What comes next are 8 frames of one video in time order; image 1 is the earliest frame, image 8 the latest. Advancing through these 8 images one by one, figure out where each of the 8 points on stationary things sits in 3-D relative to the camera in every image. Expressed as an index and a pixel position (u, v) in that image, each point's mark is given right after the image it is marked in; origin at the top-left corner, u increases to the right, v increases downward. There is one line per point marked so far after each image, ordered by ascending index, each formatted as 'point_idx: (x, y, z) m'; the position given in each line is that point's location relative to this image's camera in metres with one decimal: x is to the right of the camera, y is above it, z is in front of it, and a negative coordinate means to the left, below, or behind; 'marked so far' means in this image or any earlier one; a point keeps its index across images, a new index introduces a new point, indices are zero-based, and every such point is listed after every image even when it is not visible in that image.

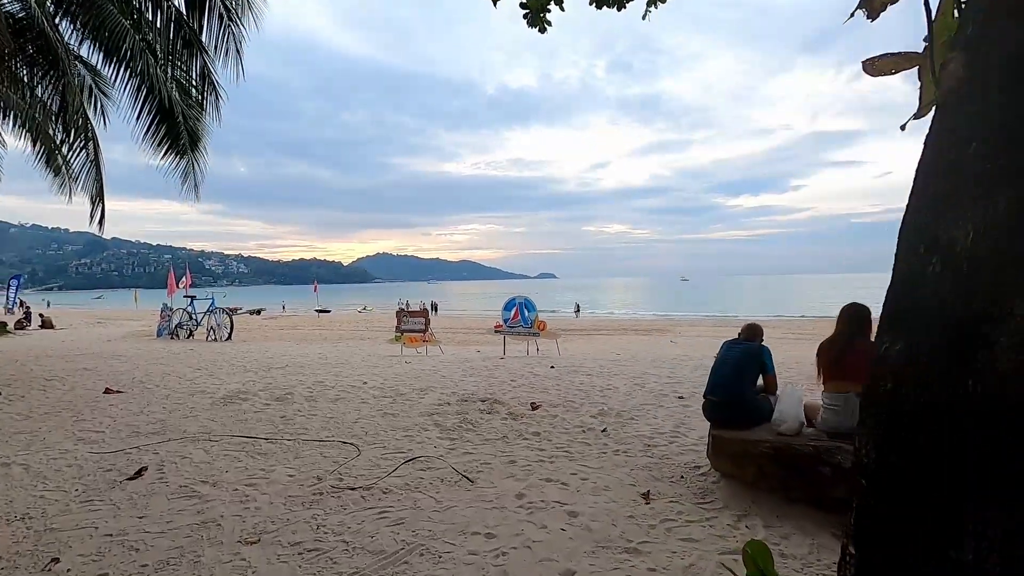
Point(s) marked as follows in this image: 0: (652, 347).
0: (+3.7, -1.6, +15.2) m
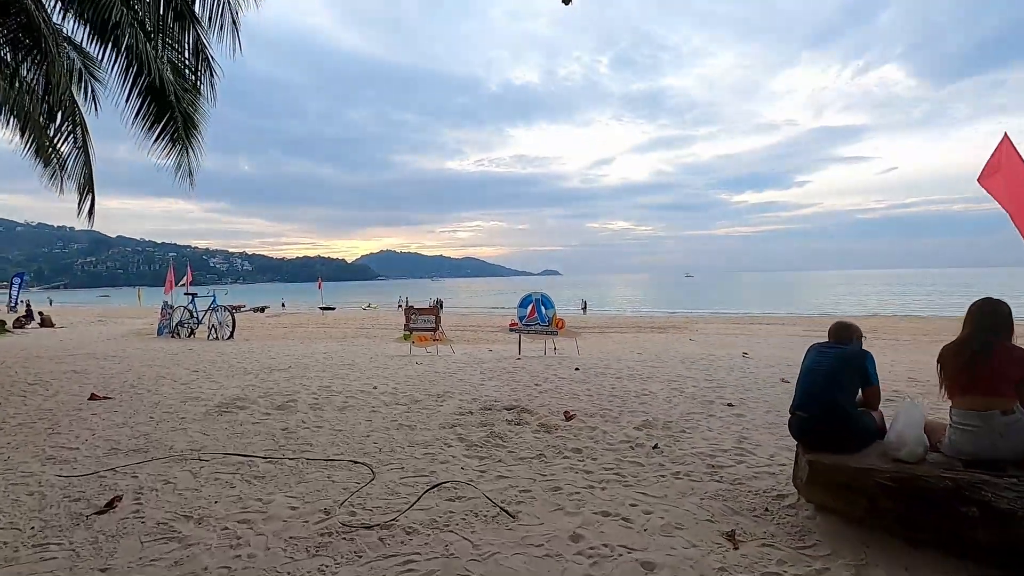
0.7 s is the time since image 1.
0: (+4.1, -1.5, +14.5) m
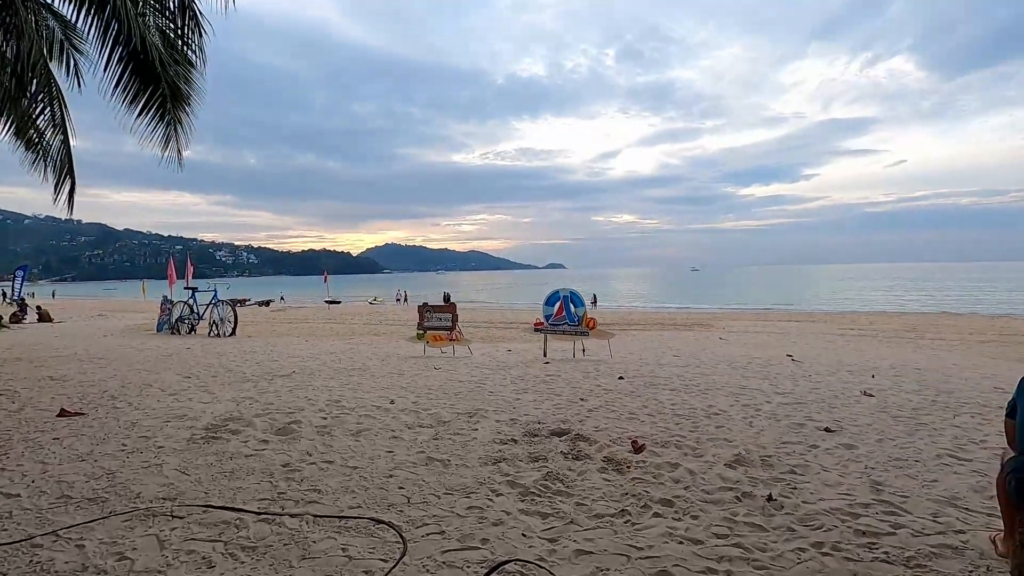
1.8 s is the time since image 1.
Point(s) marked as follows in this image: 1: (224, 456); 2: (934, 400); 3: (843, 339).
0: (+4.6, -1.4, +13.4) m
1: (-2.0, -1.2, +4.1) m
2: (+4.7, -1.3, +6.4) m
3: (+9.2, -1.4, +16.0) m
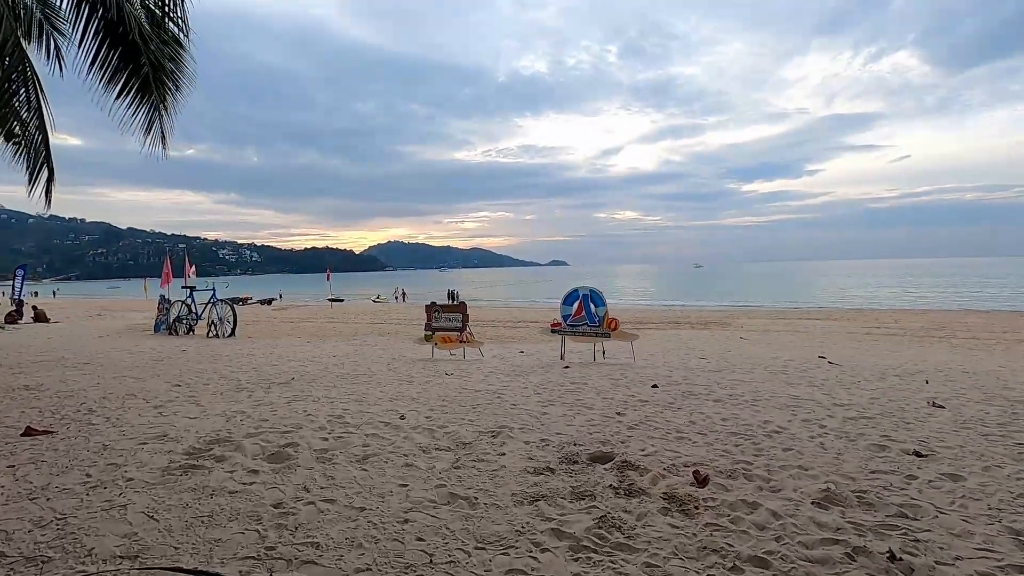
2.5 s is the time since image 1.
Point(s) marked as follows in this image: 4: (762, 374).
0: (+4.8, -1.3, +12.7) m
1: (-1.8, -1.2, +3.4) m
2: (+4.9, -1.2, +5.7) m
3: (+9.5, -1.3, +15.2) m
4: (+3.5, -1.2, +8.0) m
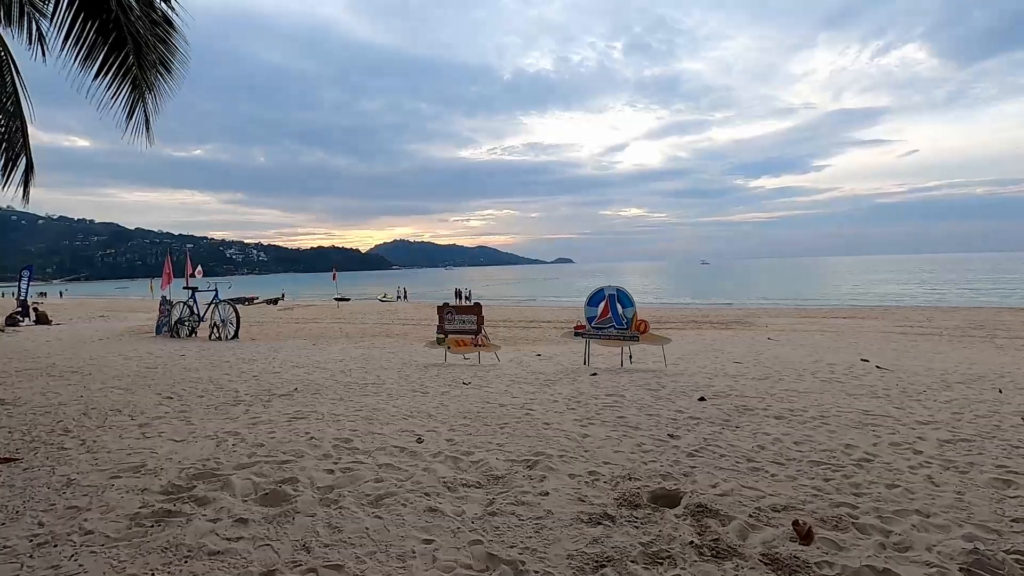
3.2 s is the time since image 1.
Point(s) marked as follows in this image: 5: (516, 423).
0: (+5.2, -1.3, +11.9) m
1: (-1.6, -1.2, +2.7) m
2: (+5.2, -1.2, +4.9) m
3: (+9.9, -1.2, +14.4) m
4: (+3.8, -1.2, +7.3) m
5: (0.0, -1.1, +4.9) m
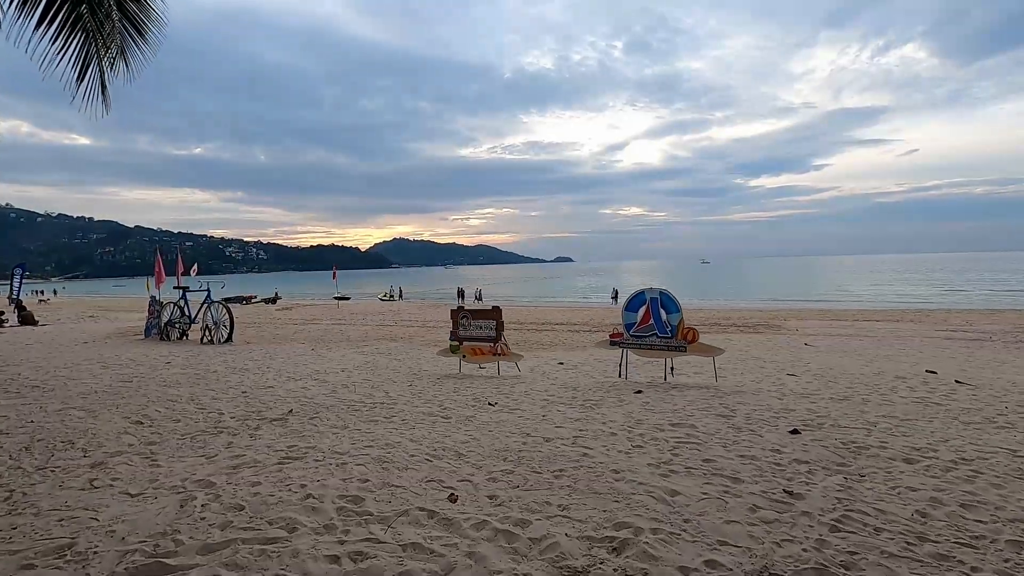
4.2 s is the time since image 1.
0: (+5.6, -1.3, +10.8) m
1: (-1.2, -1.3, +1.5) m
2: (+5.6, -1.3, +3.8) m
3: (+10.2, -1.3, +13.2) m
4: (+4.2, -1.2, +6.1) m
5: (+0.4, -1.2, +3.8) m
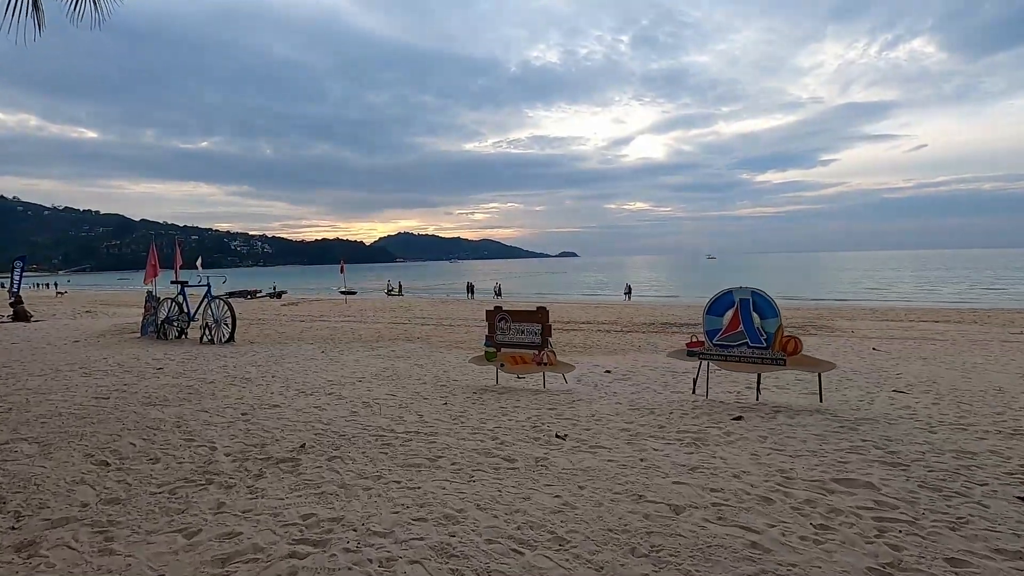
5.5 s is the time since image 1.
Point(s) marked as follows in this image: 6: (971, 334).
0: (+6.2, -1.3, +9.4) m
1: (-0.6, -1.3, +0.1) m
2: (+6.2, -1.3, +2.3) m
3: (+10.9, -1.3, +11.8) m
4: (+4.8, -1.2, +4.7) m
5: (+1.0, -1.2, +2.4) m
6: (+11.2, -1.1, +14.0) m
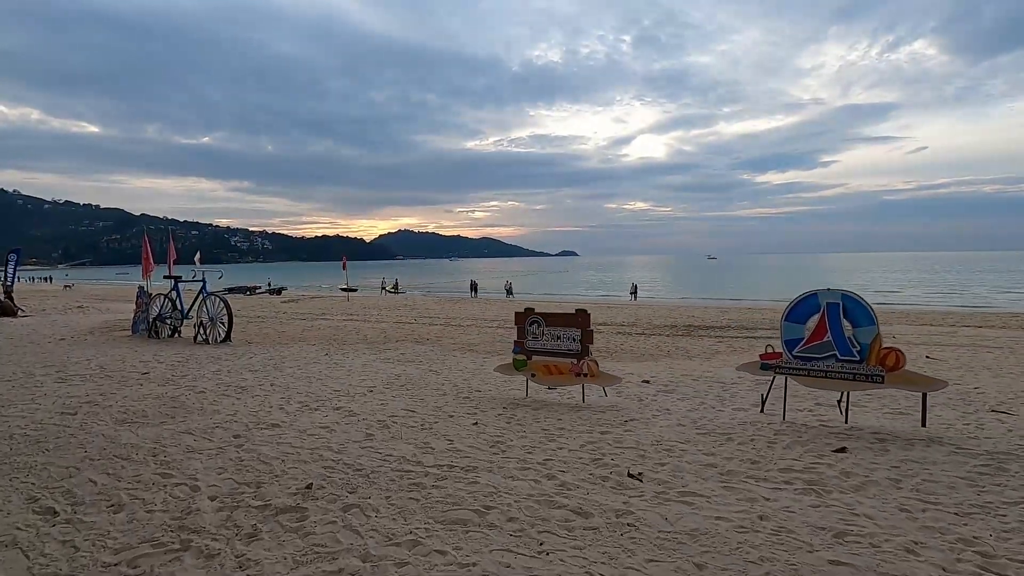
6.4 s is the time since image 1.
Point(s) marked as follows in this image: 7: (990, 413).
0: (+6.6, -1.3, +8.4) m
1: (-0.2, -1.3, -0.9) m
2: (+6.6, -1.4, +1.3) m
3: (+11.3, -1.3, +10.8) m
4: (+5.2, -1.3, +3.7) m
5: (+1.4, -1.2, +1.4) m
6: (+11.6, -1.2, +13.0) m
7: (+5.1, -1.3, +6.1) m
